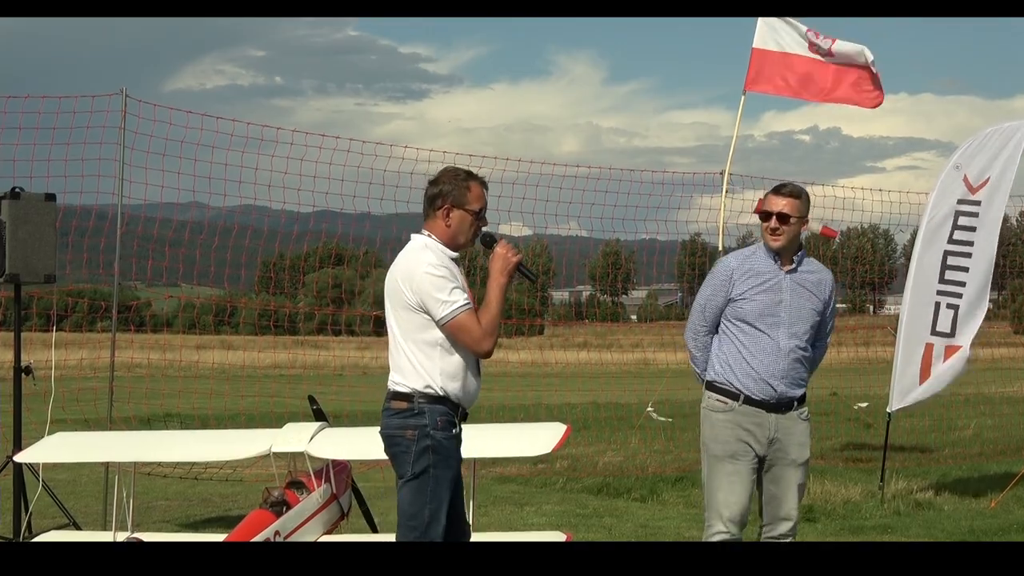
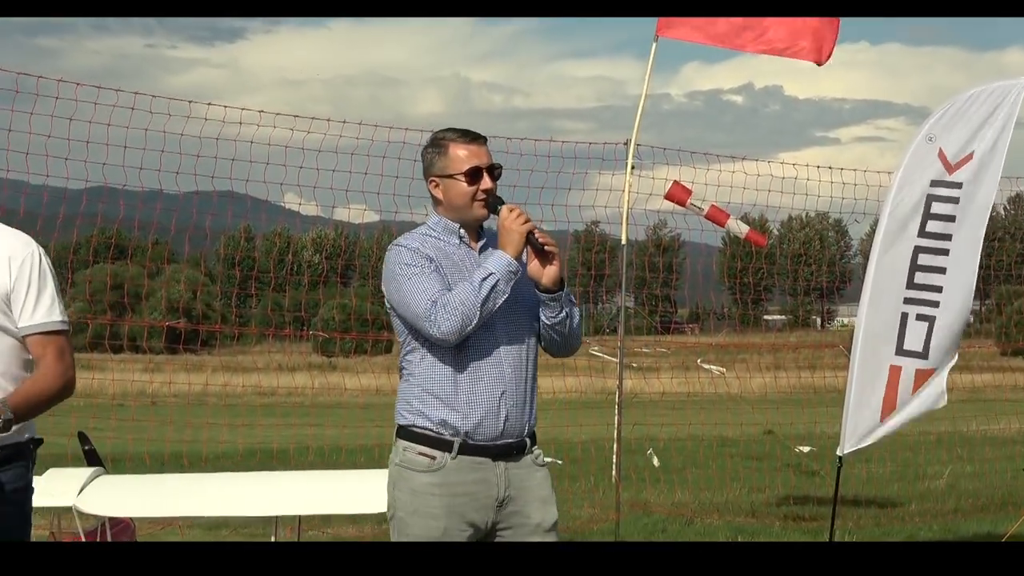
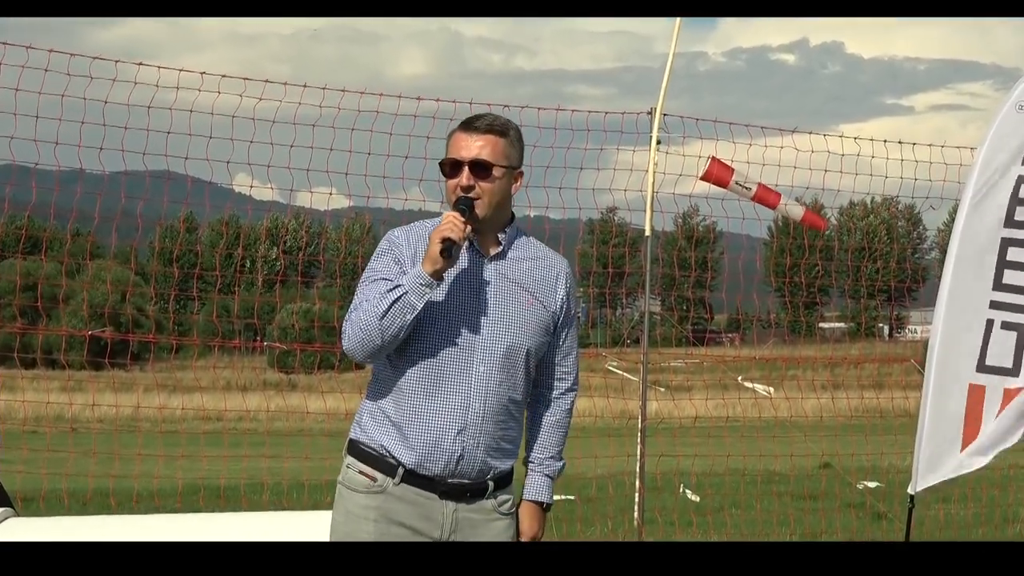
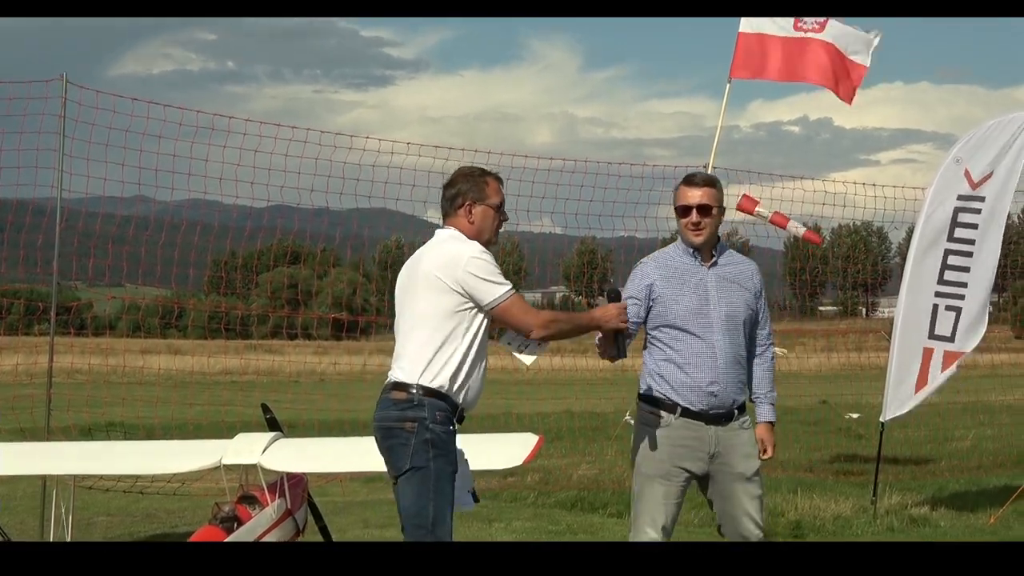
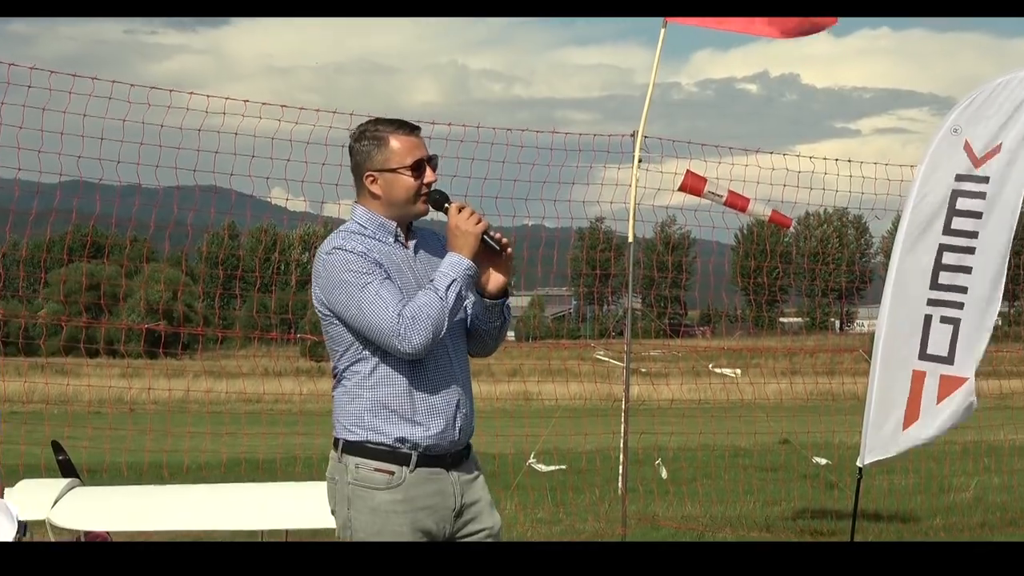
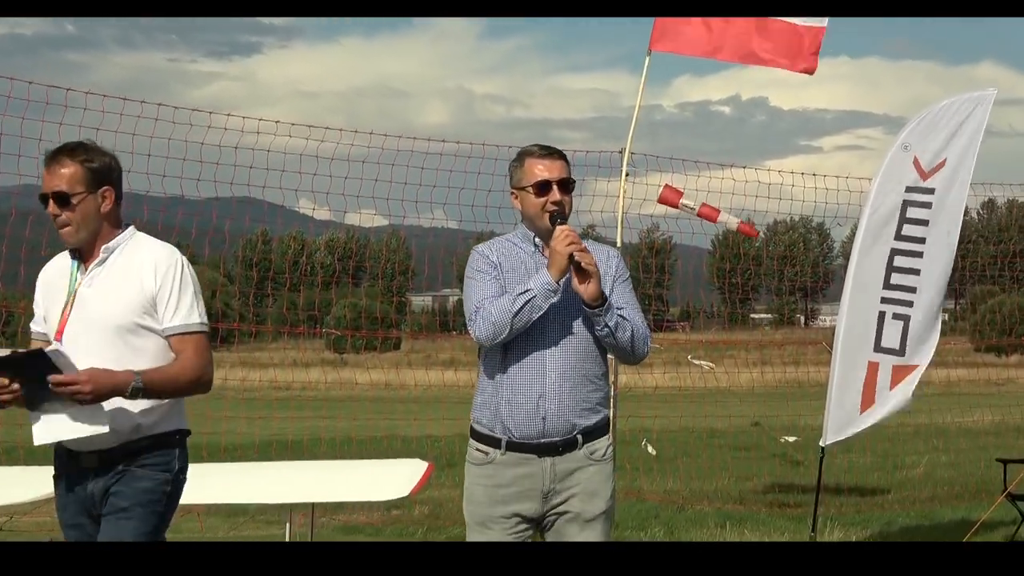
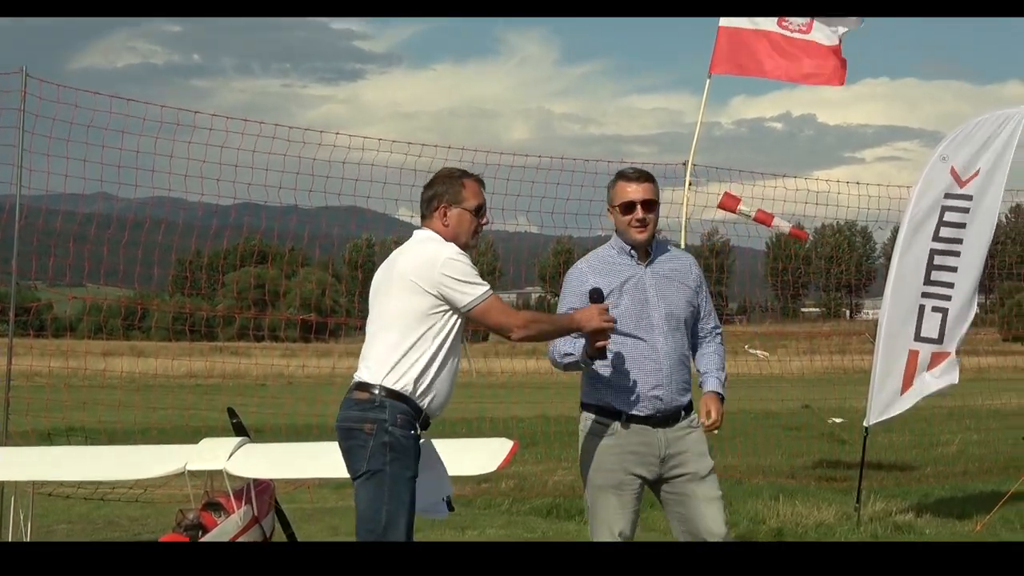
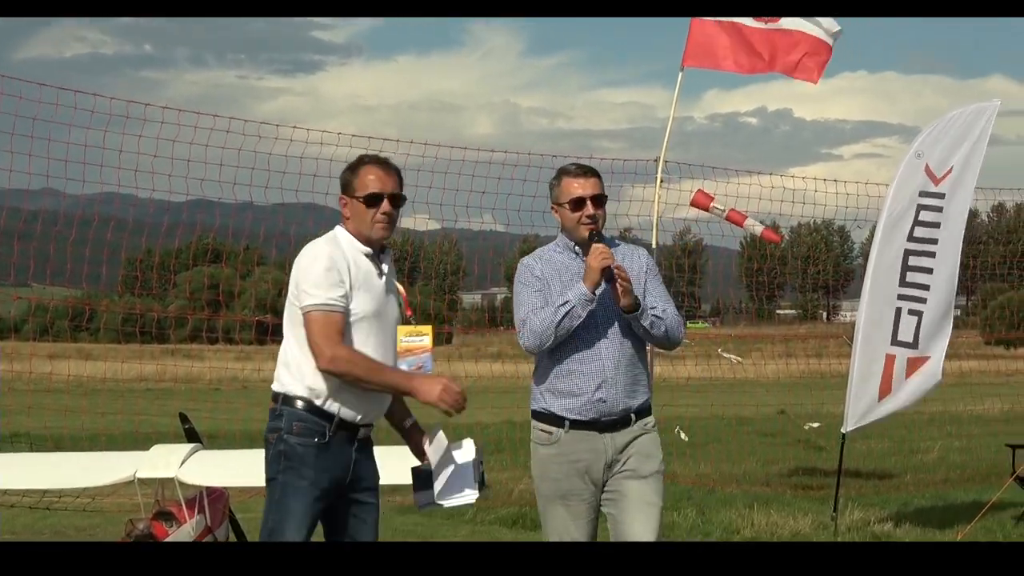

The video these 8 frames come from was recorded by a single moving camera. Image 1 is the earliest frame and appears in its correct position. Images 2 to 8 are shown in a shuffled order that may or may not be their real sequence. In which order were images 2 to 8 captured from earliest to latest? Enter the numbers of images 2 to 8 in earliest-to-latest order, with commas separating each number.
4, 7, 8, 6, 2, 5, 3
